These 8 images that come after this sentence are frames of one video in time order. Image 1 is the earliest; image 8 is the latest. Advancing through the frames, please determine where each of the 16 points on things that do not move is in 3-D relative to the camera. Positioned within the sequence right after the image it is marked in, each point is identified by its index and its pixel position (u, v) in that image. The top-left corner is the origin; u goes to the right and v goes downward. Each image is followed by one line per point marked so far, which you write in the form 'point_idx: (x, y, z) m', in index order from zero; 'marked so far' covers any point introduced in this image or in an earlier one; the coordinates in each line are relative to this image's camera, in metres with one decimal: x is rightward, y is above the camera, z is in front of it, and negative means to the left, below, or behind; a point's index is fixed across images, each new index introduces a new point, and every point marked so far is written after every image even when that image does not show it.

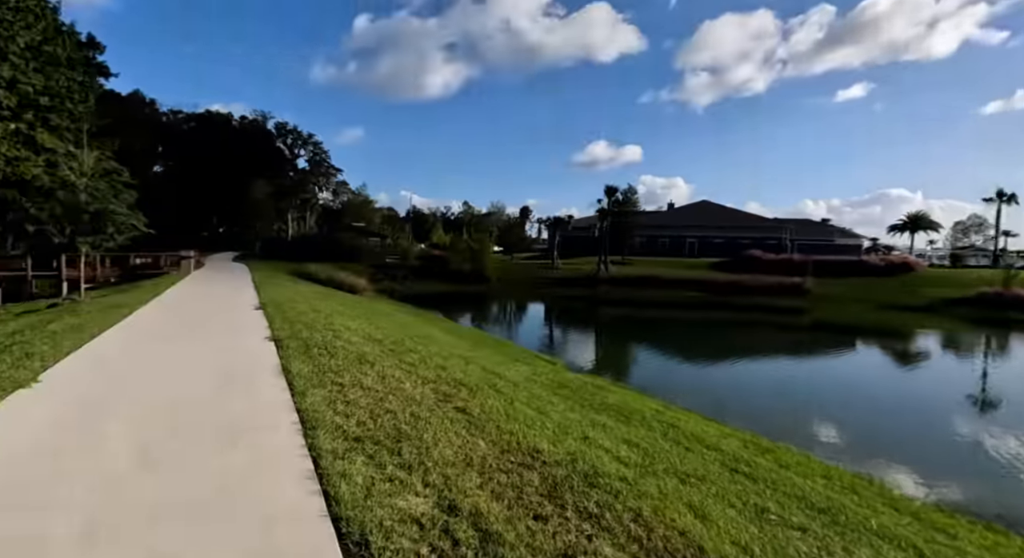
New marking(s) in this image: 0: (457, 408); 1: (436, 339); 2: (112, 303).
0: (-0.5, -1.1, +4.5) m
1: (-1.5, -1.1, +10.1) m
2: (-8.1, -0.5, +11.0) m
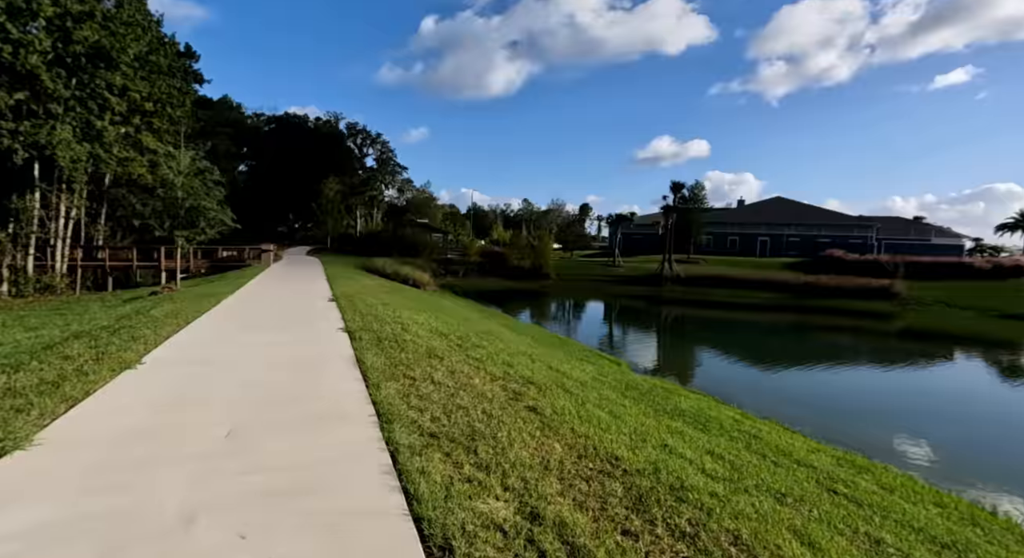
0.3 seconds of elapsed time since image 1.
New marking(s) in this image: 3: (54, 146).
0: (+0.1, -1.1, +4.4) m
1: (-0.2, -1.0, +10.1) m
2: (-6.7, -0.3, +11.7) m
3: (-13.5, +3.9, +16.0) m
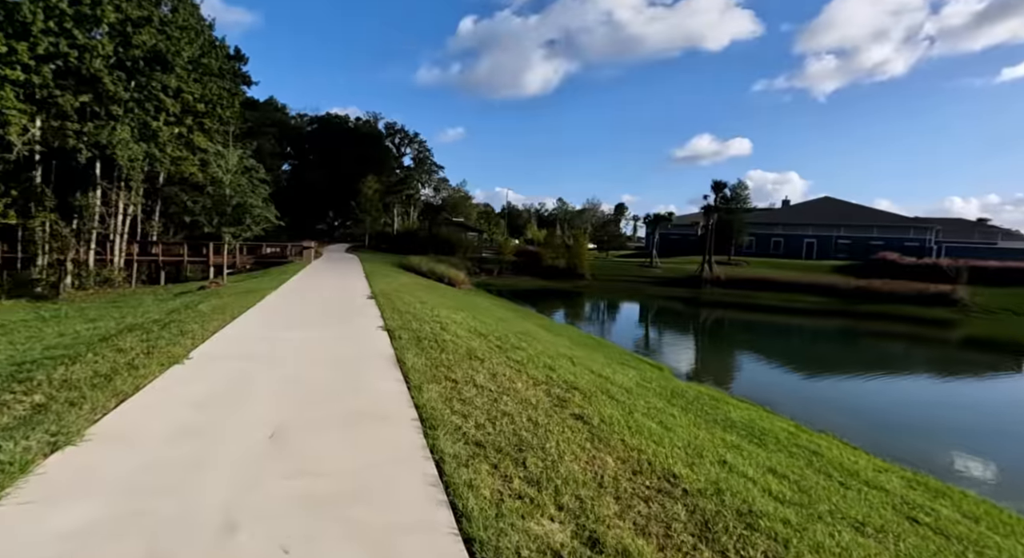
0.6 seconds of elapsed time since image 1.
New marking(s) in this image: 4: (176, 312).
0: (+0.5, -1.1, +4.2) m
1: (+0.5, -1.0, +9.9) m
2: (-5.9, -0.2, +11.9) m
3: (-12.3, +4.1, +16.6) m
4: (-5.4, -0.5, +8.6) m
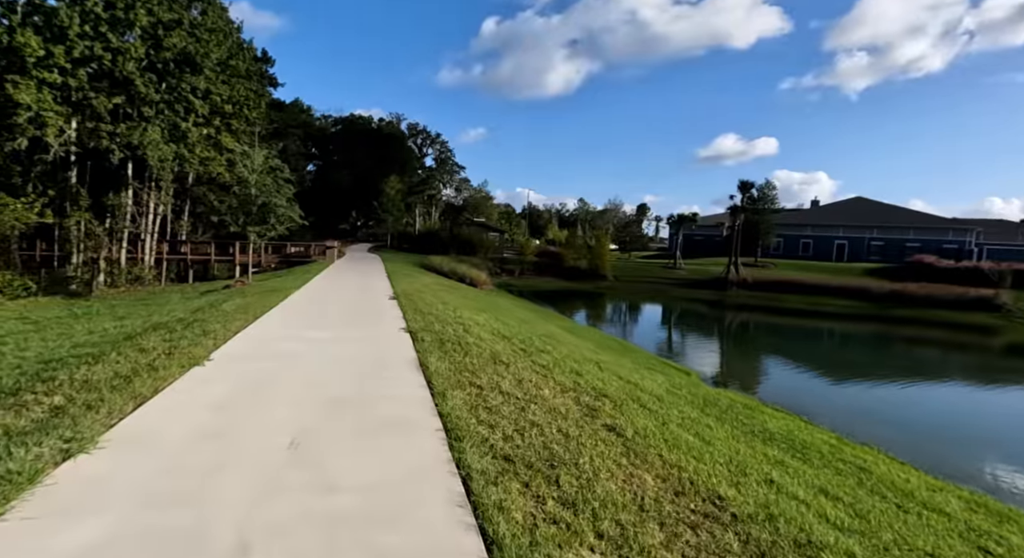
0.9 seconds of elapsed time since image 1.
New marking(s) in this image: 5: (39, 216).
0: (+0.7, -1.1, +4.0) m
1: (+0.9, -1.1, +9.7) m
2: (-5.3, -0.2, +11.9) m
3: (-11.6, +4.2, +16.8) m
4: (-5.0, -0.5, +8.6) m
5: (-13.9, +1.9, +15.8) m
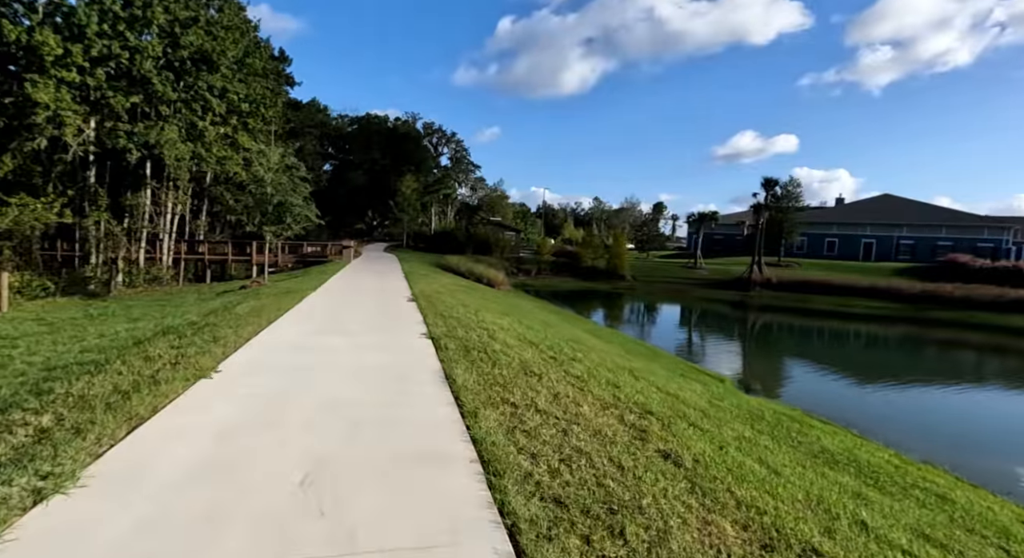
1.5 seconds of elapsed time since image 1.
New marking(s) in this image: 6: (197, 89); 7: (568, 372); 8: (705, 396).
0: (+1.0, -1.1, +3.5) m
1: (+1.3, -1.1, +9.2) m
2: (-4.9, -0.2, +11.6) m
3: (-11.0, +4.2, +16.7) m
4: (-4.6, -0.5, +8.3) m
5: (-13.3, +1.9, +15.7) m
6: (-10.6, +6.4, +18.0) m
7: (+0.6, -1.0, +5.7) m
8: (+2.4, -1.5, +6.8) m
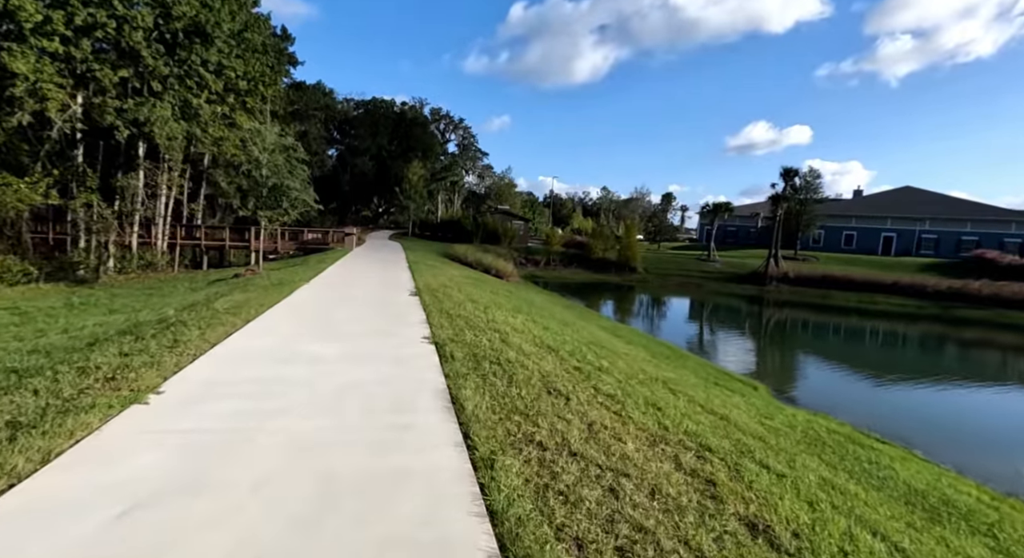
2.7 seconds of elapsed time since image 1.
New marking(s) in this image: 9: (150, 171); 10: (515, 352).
0: (+1.1, -1.2, +2.5) m
1: (+1.5, -1.0, +8.2) m
2: (-4.6, 0.0, +10.6) m
3: (-10.6, +4.6, +15.7) m
4: (-4.4, -0.4, +7.3) m
5: (-13.0, +2.3, +14.8) m
6: (-10.2, +6.8, +17.0) m
7: (+0.8, -1.0, +4.7) m
8: (+2.6, -1.5, +5.8) m
9: (-12.6, +3.7, +18.6) m
10: (+0.1, -0.8, +5.5) m
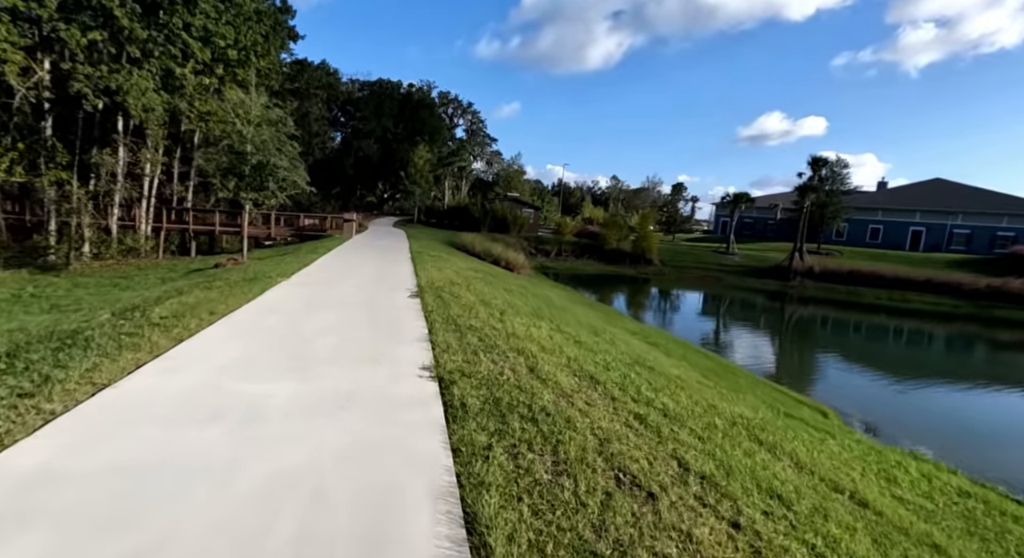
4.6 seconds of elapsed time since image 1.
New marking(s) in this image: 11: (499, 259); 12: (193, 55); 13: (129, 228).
0: (+1.3, -1.3, +0.9) m
1: (+1.8, -1.1, +6.6) m
2: (-4.3, +0.1, +9.1) m
3: (-10.1, +4.9, +14.1) m
4: (-4.1, -0.3, +5.8) m
5: (-12.6, +2.6, +13.3) m
6: (-9.7, +7.2, +15.3) m
7: (+1.0, -1.1, +3.1) m
8: (+2.9, -1.6, +4.2) m
9: (-12.1, +4.2, +17.0) m
10: (+0.3, -0.8, +3.9) m
11: (-0.4, +0.8, +19.7) m
12: (-9.6, +6.7, +16.0) m
13: (-12.9, +1.7, +18.1) m
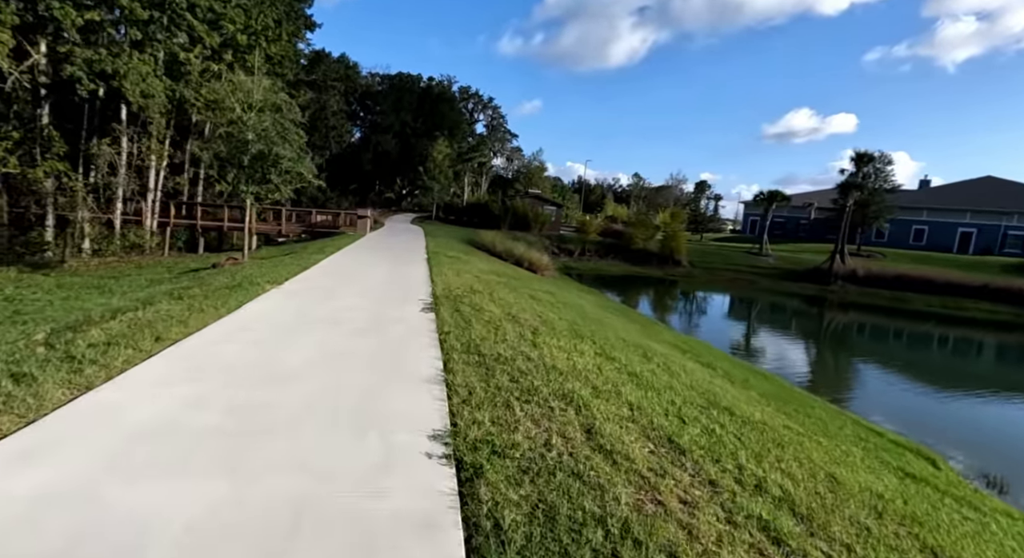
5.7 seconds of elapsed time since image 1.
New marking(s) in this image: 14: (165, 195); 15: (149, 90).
0: (+1.5, -1.5, -0.5) m
1: (+2.2, -1.2, +5.2) m
2: (-3.8, +0.1, +7.9) m
3: (-9.5, +4.9, +13.1) m
4: (-3.8, -0.4, +4.5) m
5: (-11.9, +2.6, +12.3) m
6: (-9.0, +7.2, +14.3) m
7: (+1.2, -1.2, +1.7) m
8: (+3.1, -1.7, +2.8) m
9: (-11.3, +4.2, +16.1) m
10: (+0.6, -1.0, +2.5) m
11: (+0.4, +0.7, +18.3) m
12: (-8.9, +6.8, +15.0) m
13: (-12.2, +1.8, +17.1) m
14: (-12.4, +3.0, +19.2) m
15: (-9.2, +4.8, +13.7) m
